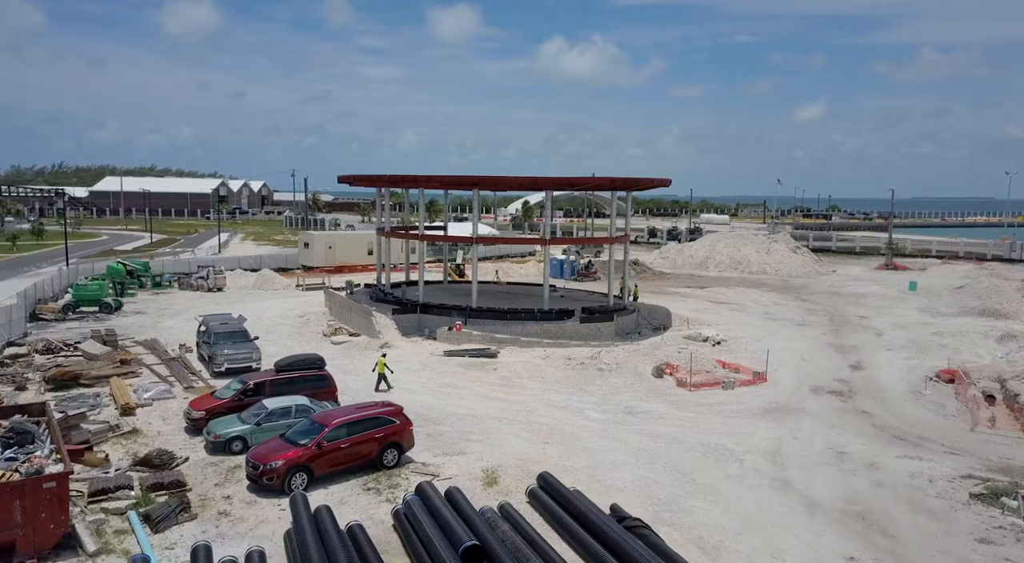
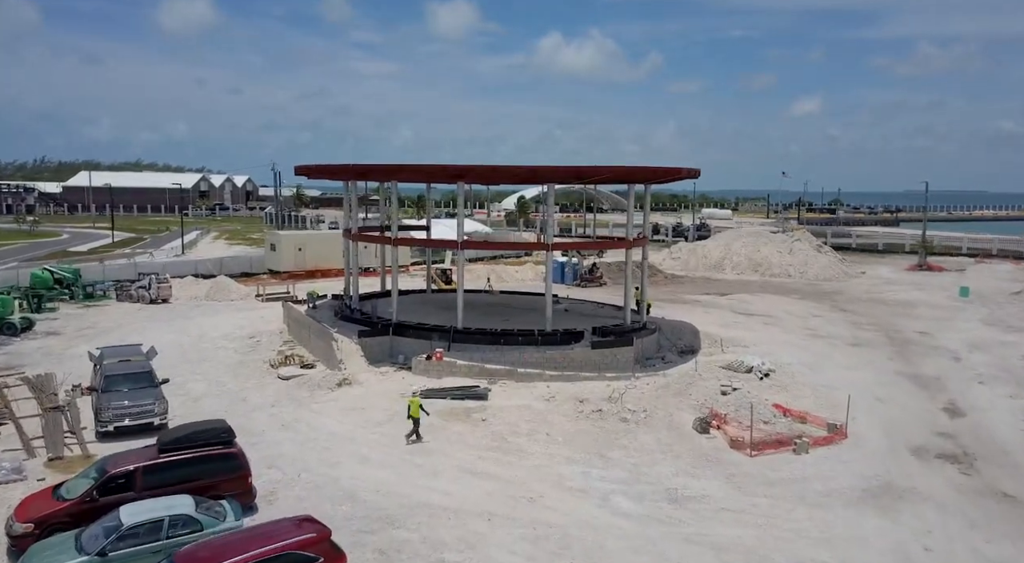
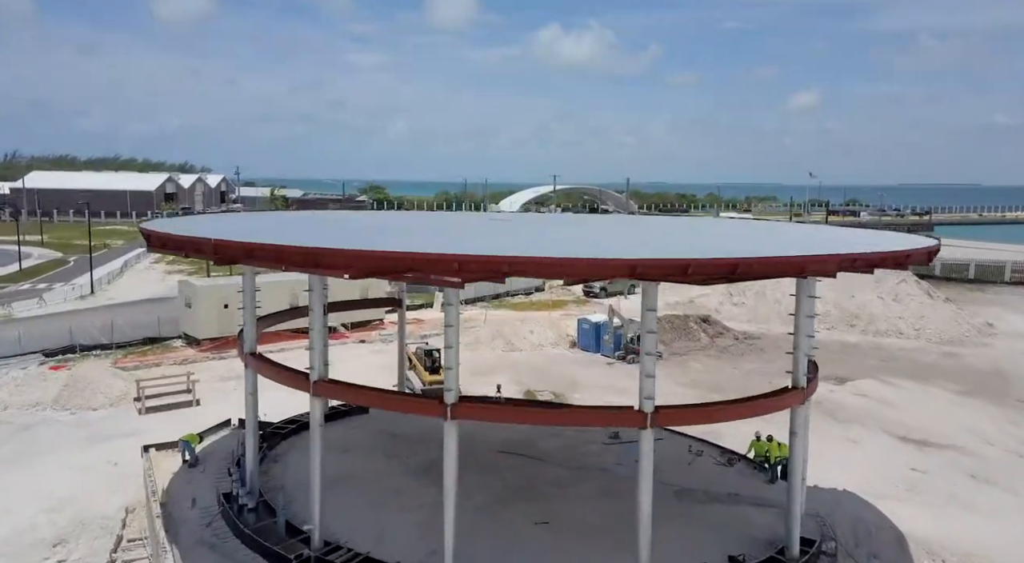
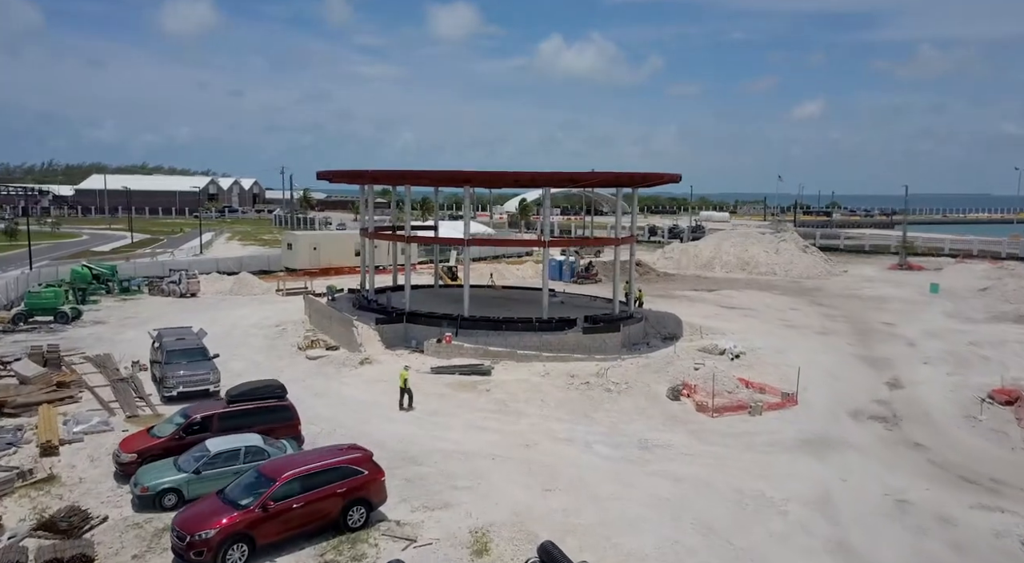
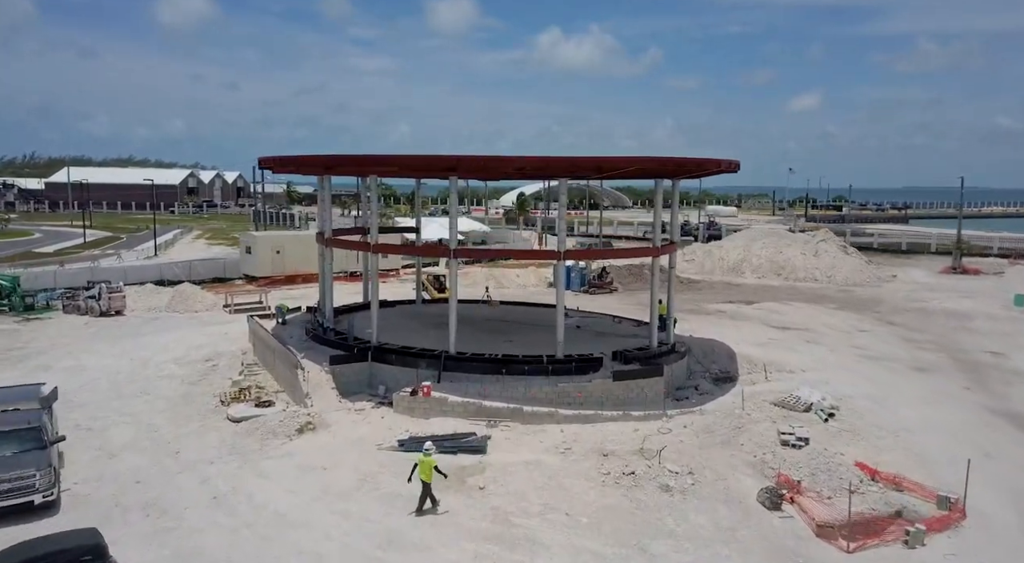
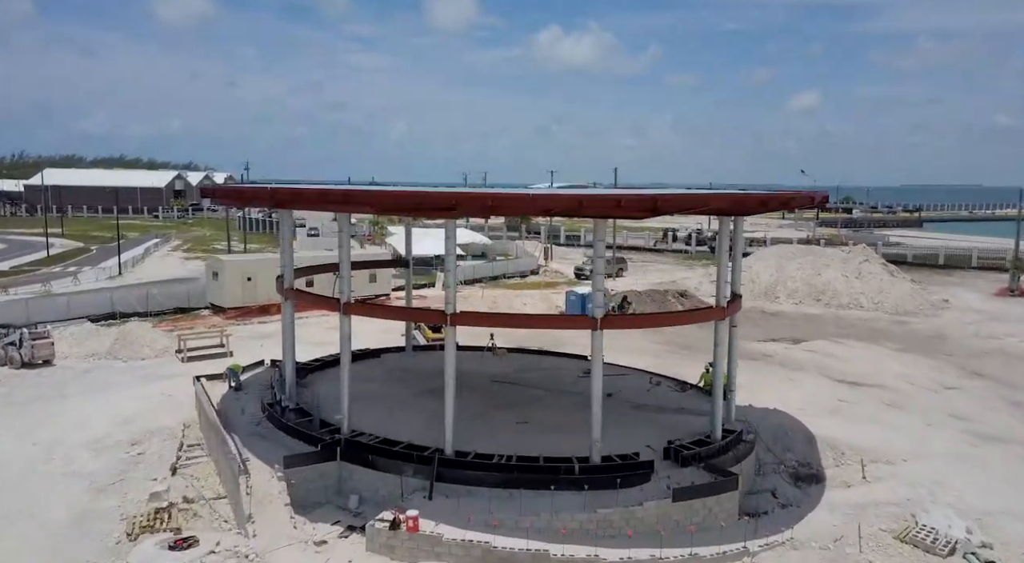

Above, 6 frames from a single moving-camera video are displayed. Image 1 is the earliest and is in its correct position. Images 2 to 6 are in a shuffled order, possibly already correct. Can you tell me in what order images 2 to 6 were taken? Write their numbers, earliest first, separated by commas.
4, 2, 5, 6, 3
